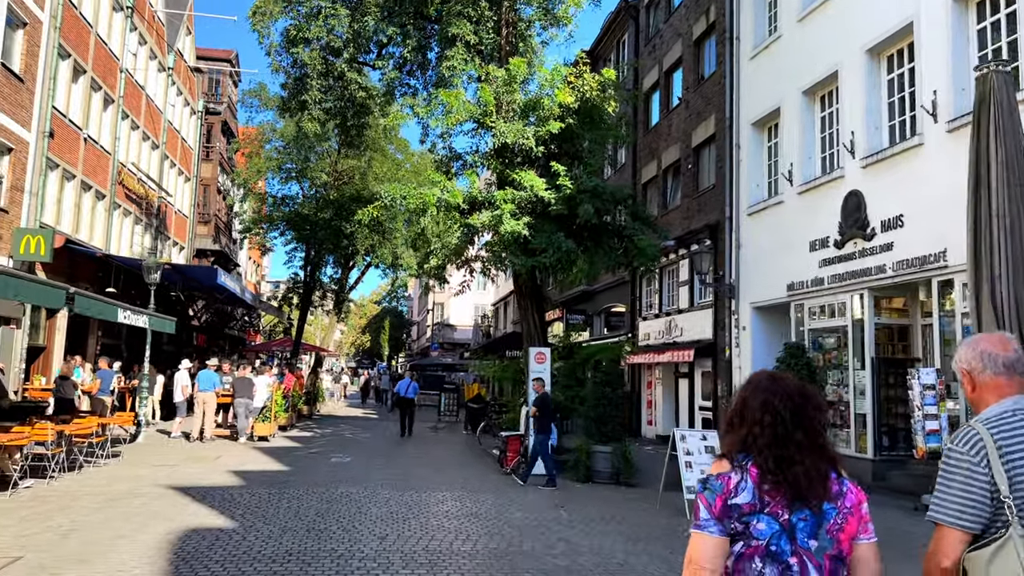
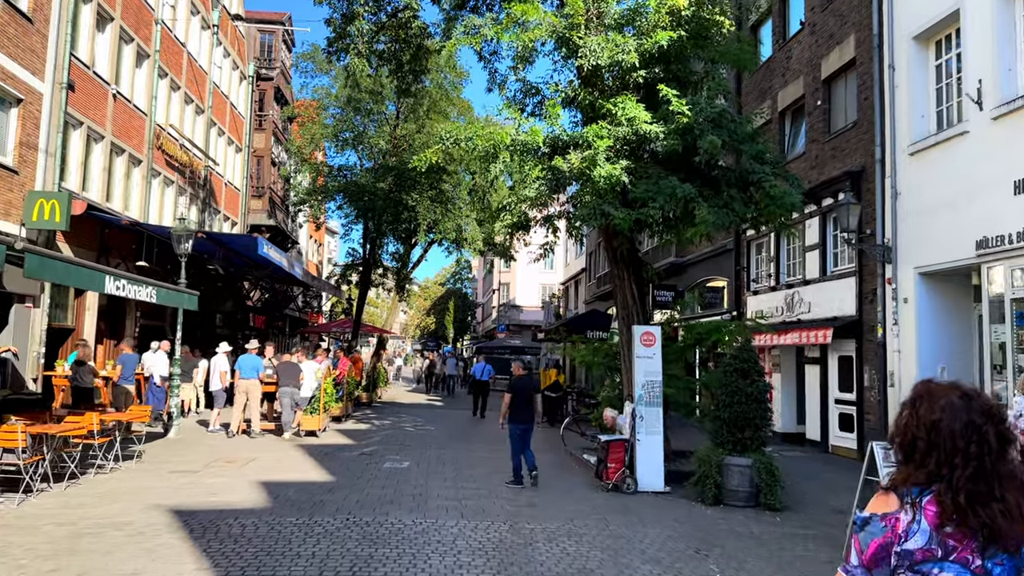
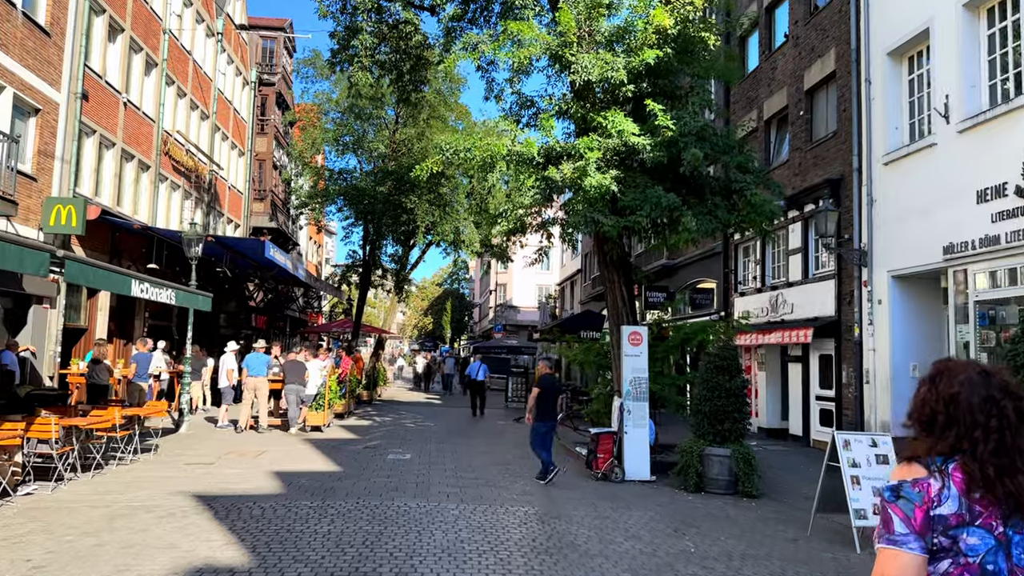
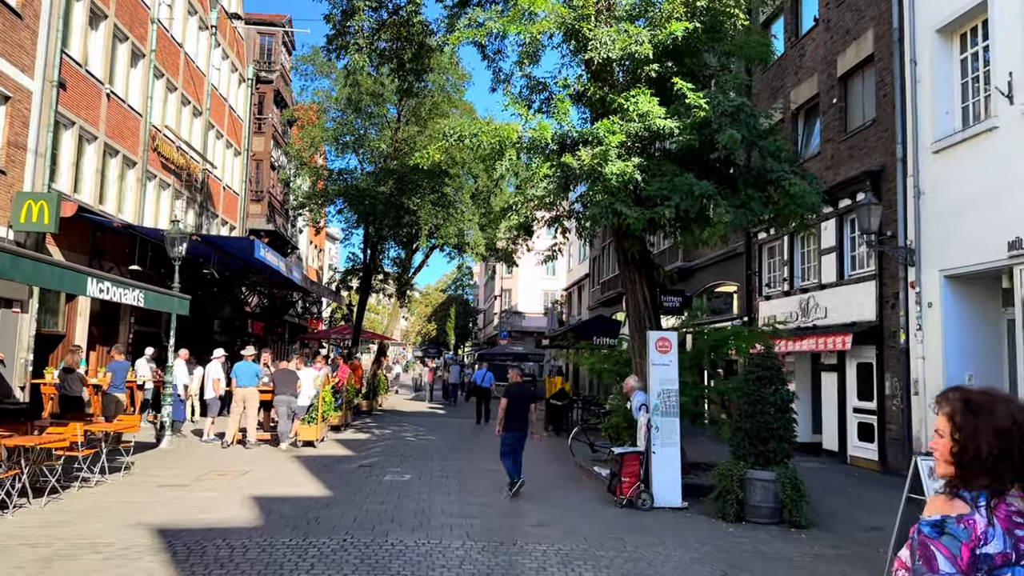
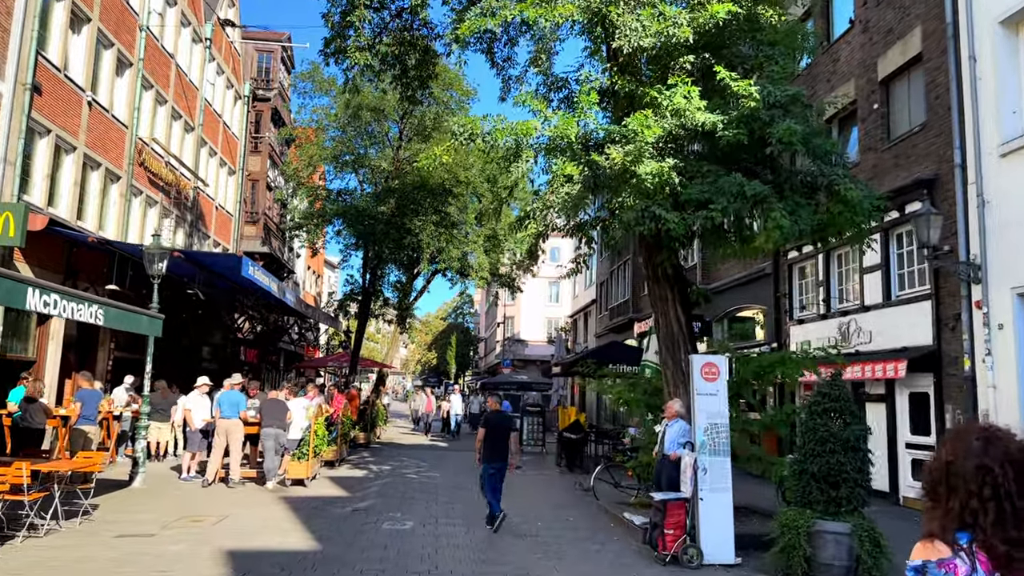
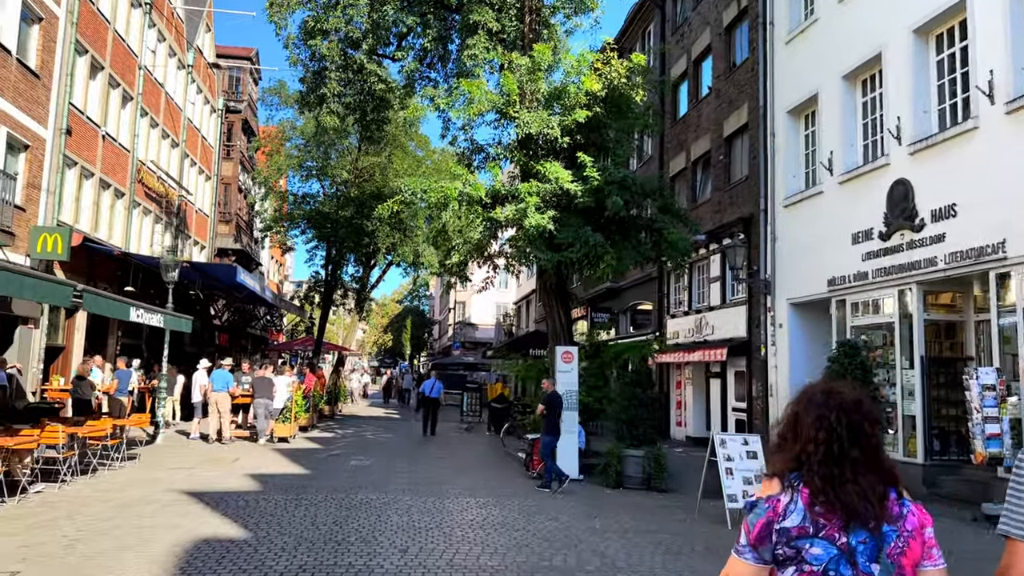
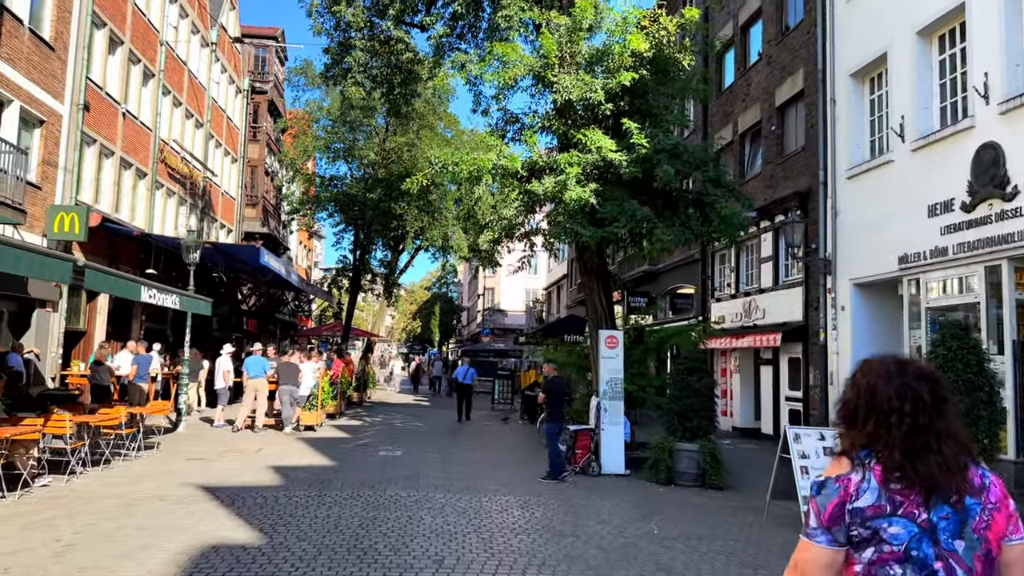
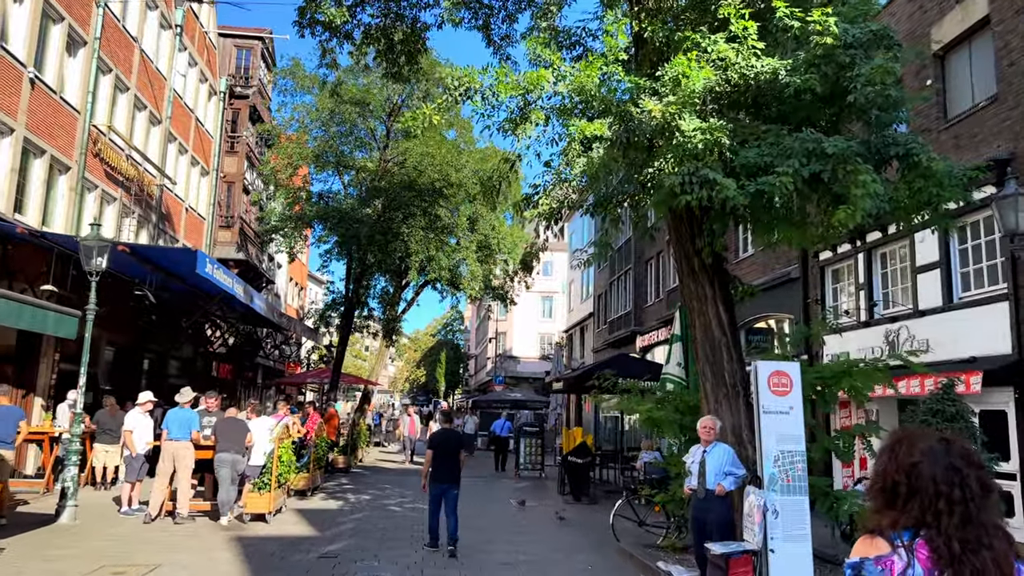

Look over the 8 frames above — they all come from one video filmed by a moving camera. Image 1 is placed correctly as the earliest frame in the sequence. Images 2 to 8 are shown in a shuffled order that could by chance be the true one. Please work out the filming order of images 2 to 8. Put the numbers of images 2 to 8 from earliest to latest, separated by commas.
6, 7, 3, 2, 4, 5, 8
